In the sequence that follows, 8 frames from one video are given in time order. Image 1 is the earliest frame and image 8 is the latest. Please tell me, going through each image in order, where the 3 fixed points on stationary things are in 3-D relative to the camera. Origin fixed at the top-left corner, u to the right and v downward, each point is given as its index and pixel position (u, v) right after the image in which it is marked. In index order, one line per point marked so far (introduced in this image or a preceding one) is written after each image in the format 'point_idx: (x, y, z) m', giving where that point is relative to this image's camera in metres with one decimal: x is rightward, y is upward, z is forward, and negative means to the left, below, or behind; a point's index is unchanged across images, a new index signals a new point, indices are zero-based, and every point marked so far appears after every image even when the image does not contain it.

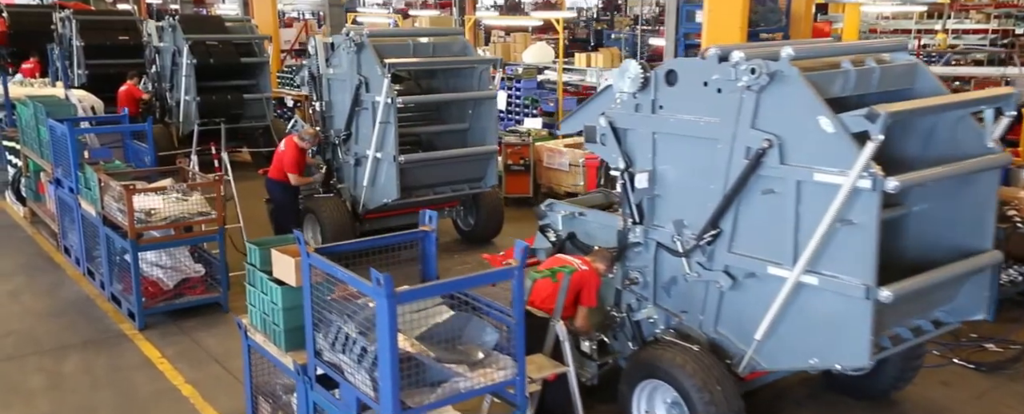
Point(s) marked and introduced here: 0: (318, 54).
0: (-1.9, +1.5, +8.2) m
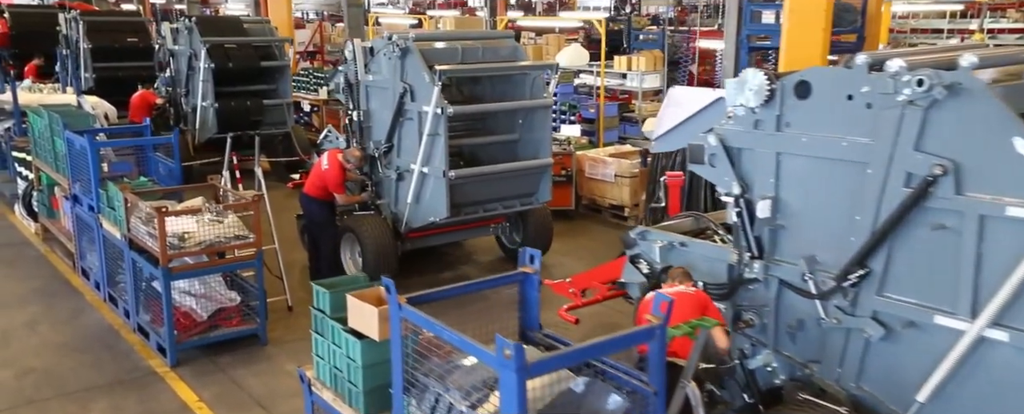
0: (-1.4, +1.3, +7.6) m
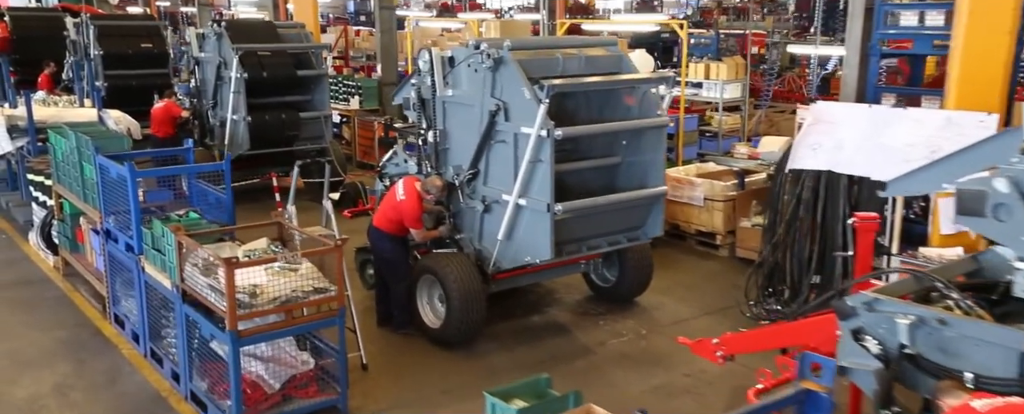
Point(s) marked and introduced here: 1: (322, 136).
0: (-0.6, +1.1, +6.5) m
1: (-2.5, +0.9, +11.2) m
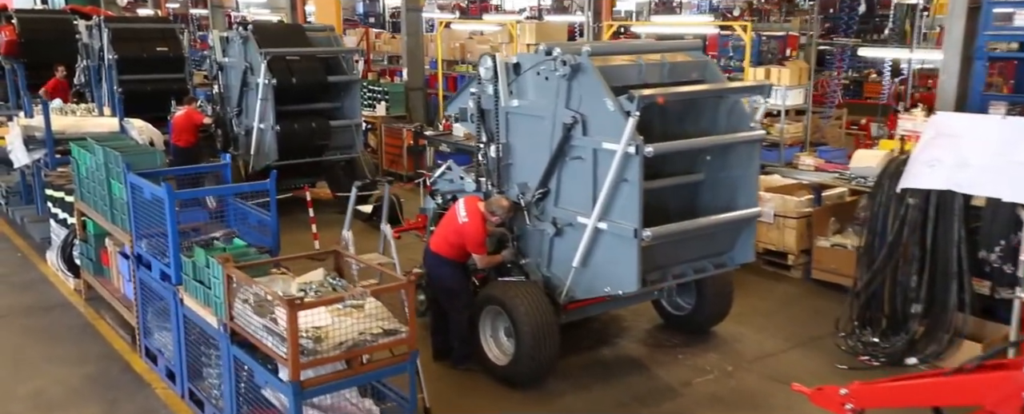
0: (-0.1, +0.9, +5.9) m
1: (-2.0, +0.8, +10.7) m
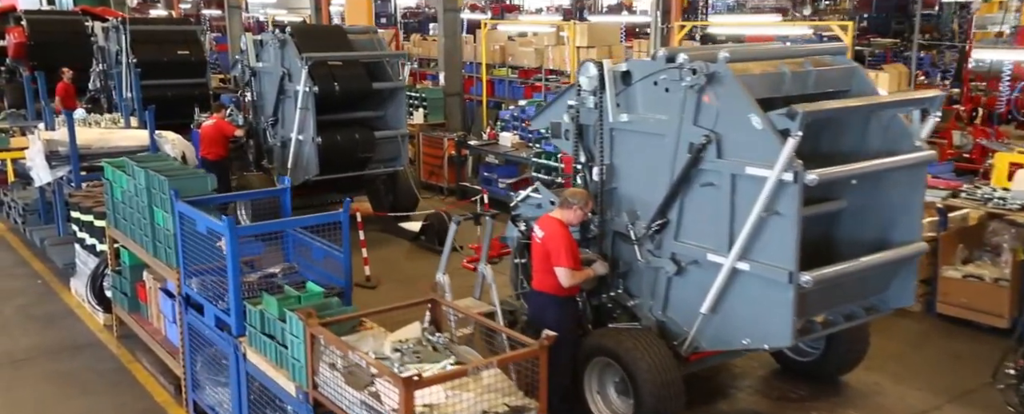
0: (+0.5, +0.7, +5.1) m
1: (-1.4, +0.6, +9.8) m
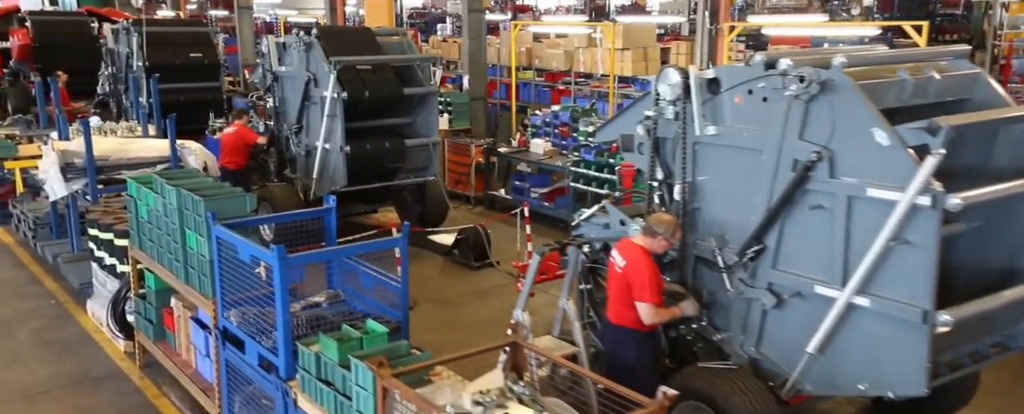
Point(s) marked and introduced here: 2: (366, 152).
0: (+0.9, +0.6, +4.6) m
1: (-0.9, +0.4, +9.3) m
2: (-1.5, +0.6, +8.6) m
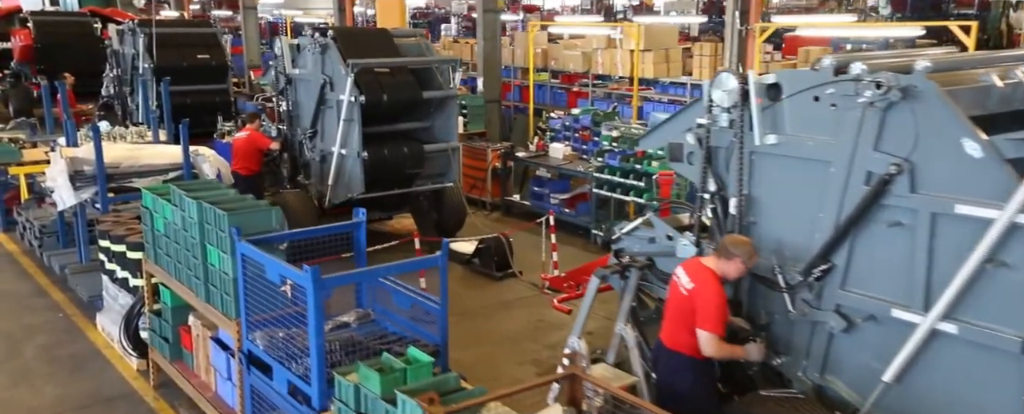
0: (+1.1, +0.5, +4.3) m
1: (-0.7, +0.4, +9.0) m
2: (-1.3, +0.5, +8.3) m
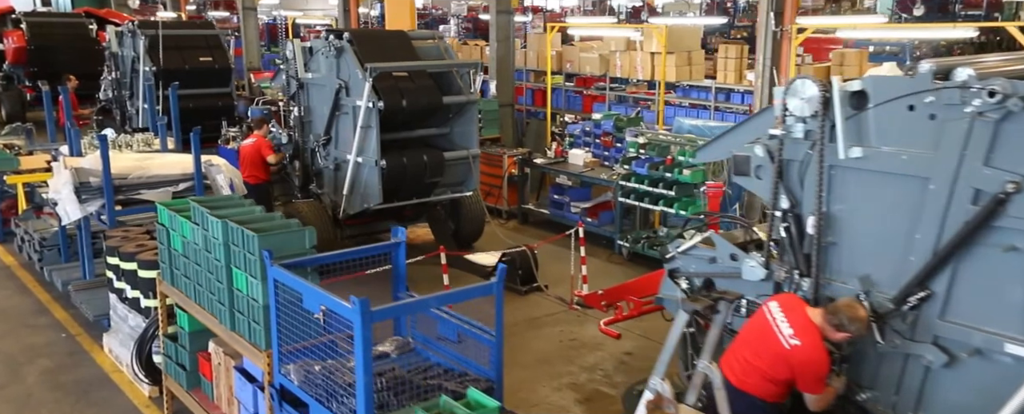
0: (+1.4, +0.4, +3.9) m
1: (-0.5, +0.3, +8.6) m
2: (-1.0, +0.4, +7.9) m
